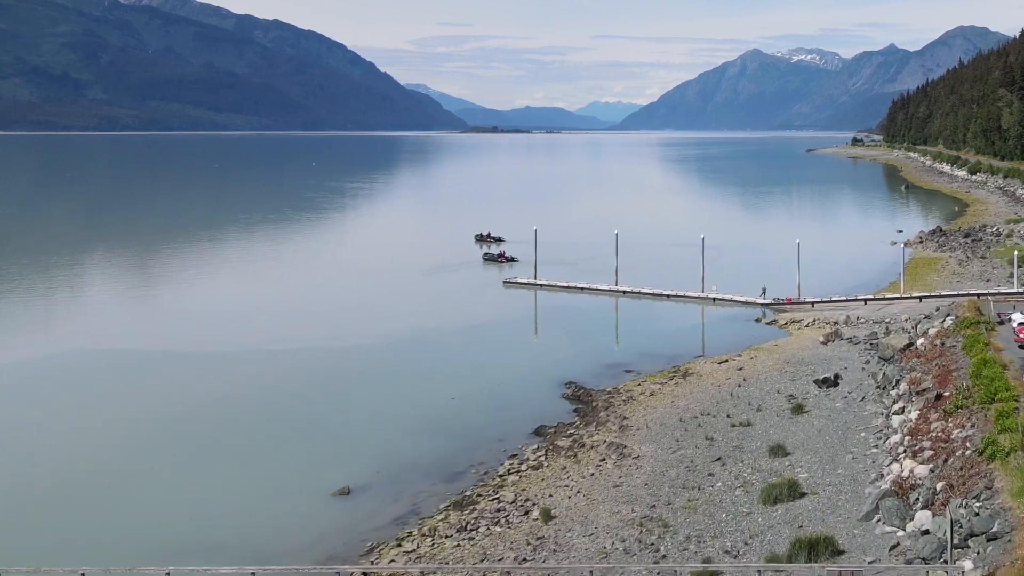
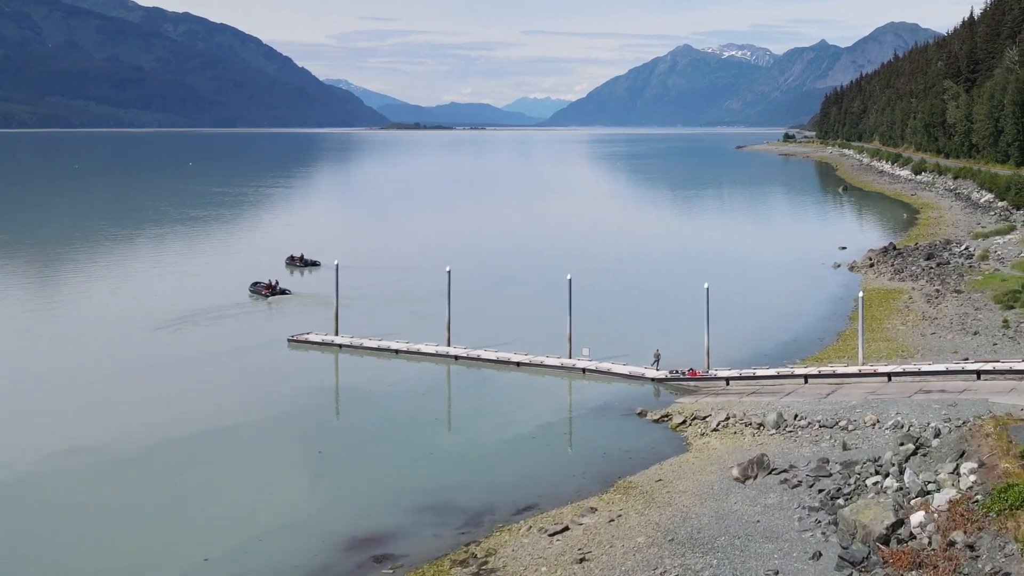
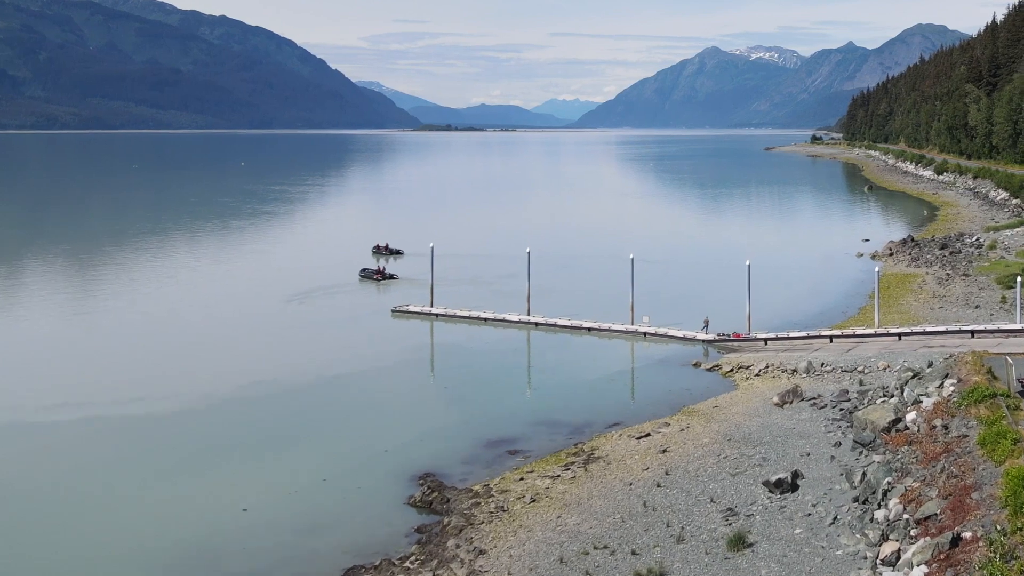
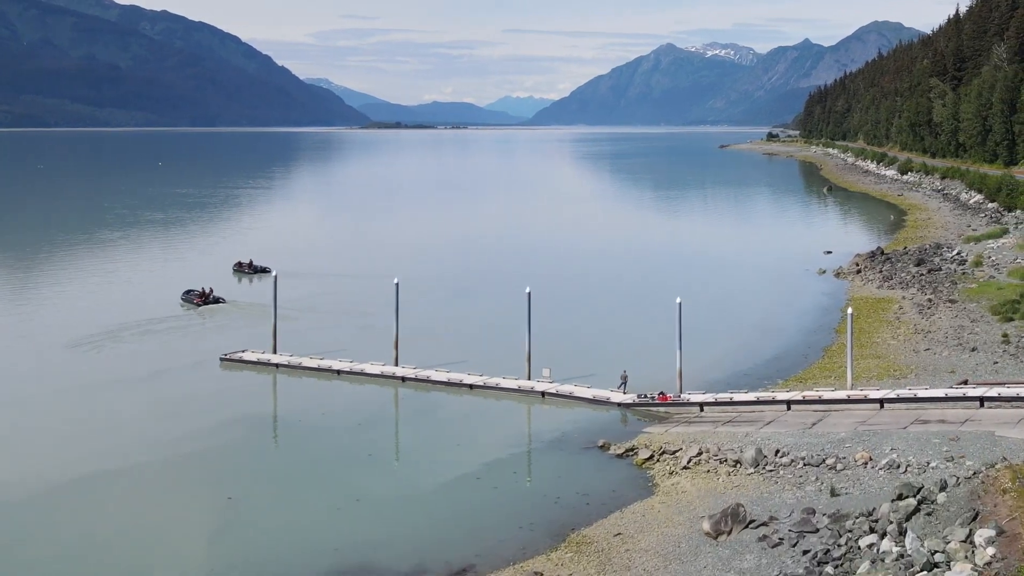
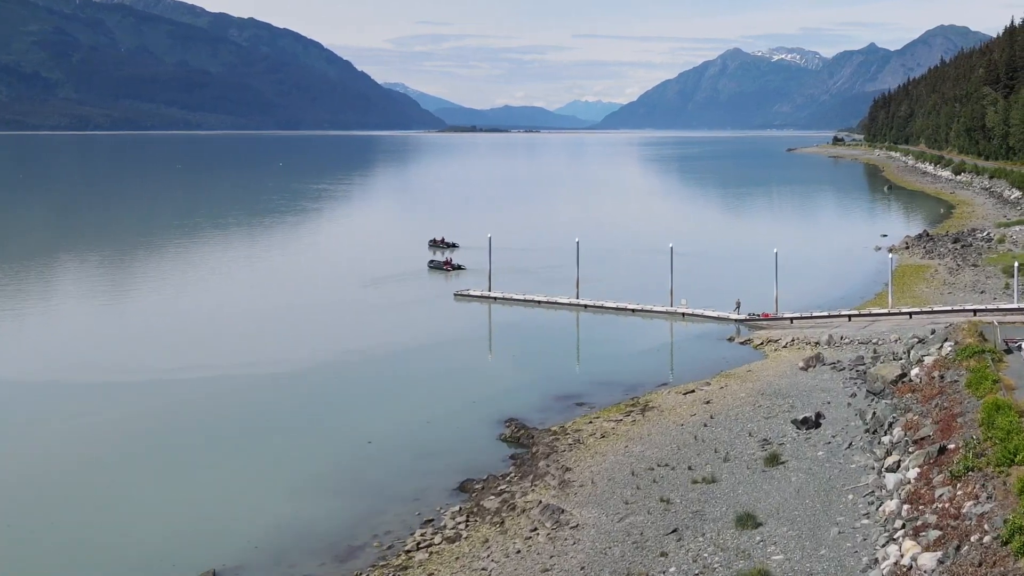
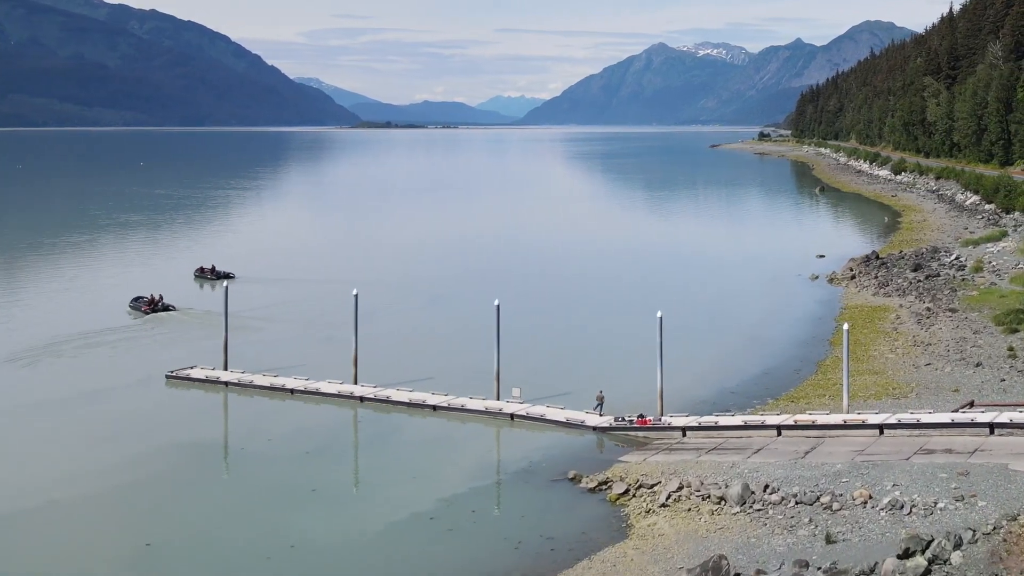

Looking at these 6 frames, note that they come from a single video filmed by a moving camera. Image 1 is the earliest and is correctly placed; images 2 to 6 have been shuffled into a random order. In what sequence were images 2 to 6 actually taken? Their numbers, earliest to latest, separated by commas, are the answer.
5, 3, 2, 4, 6
